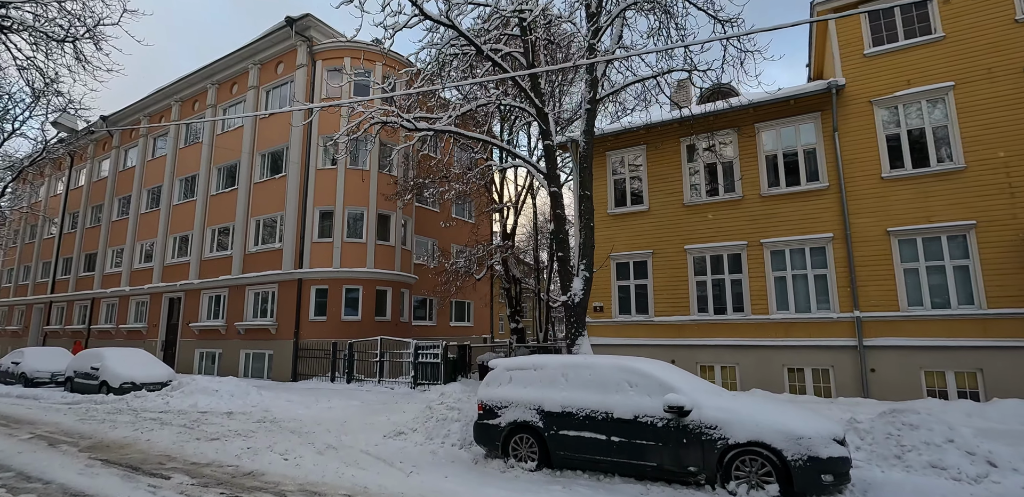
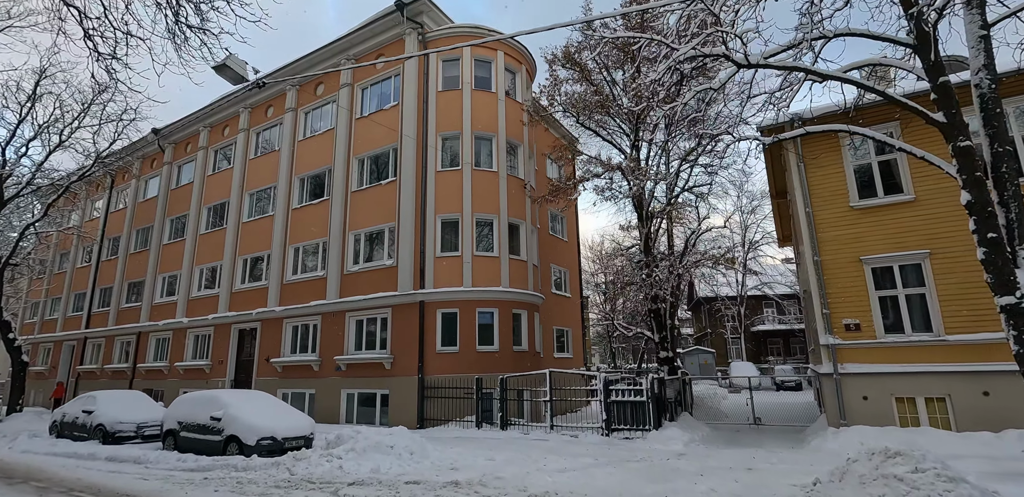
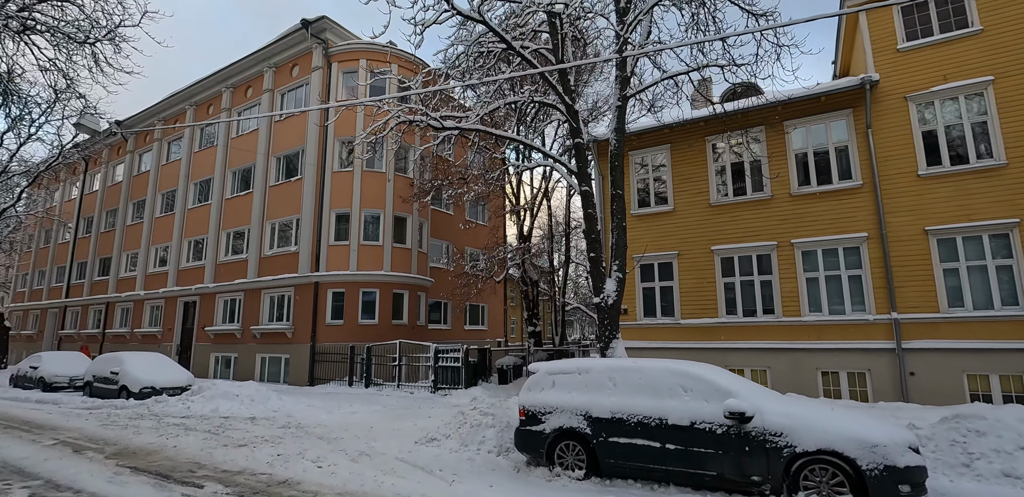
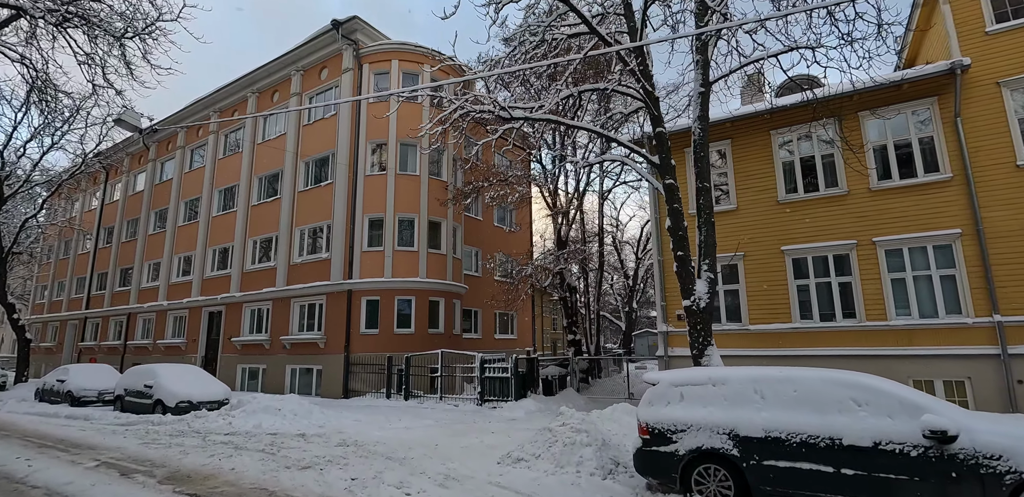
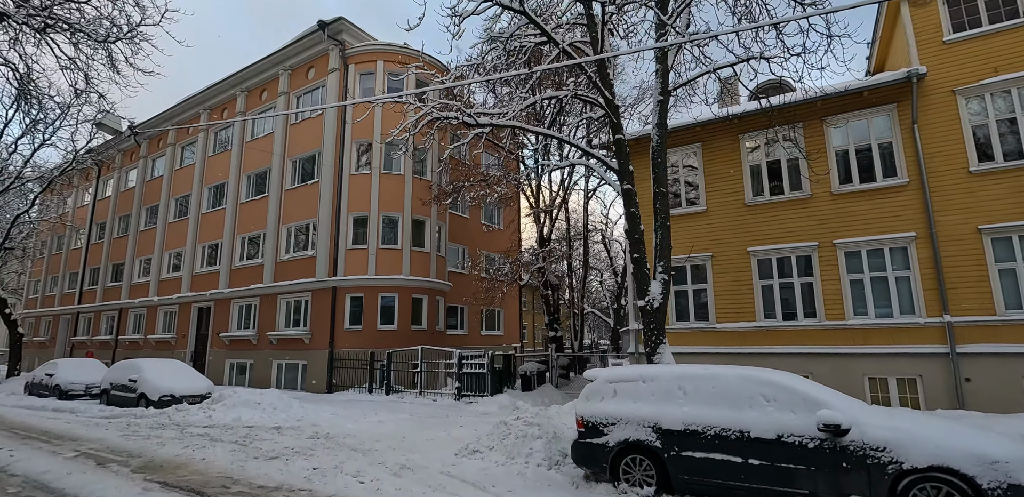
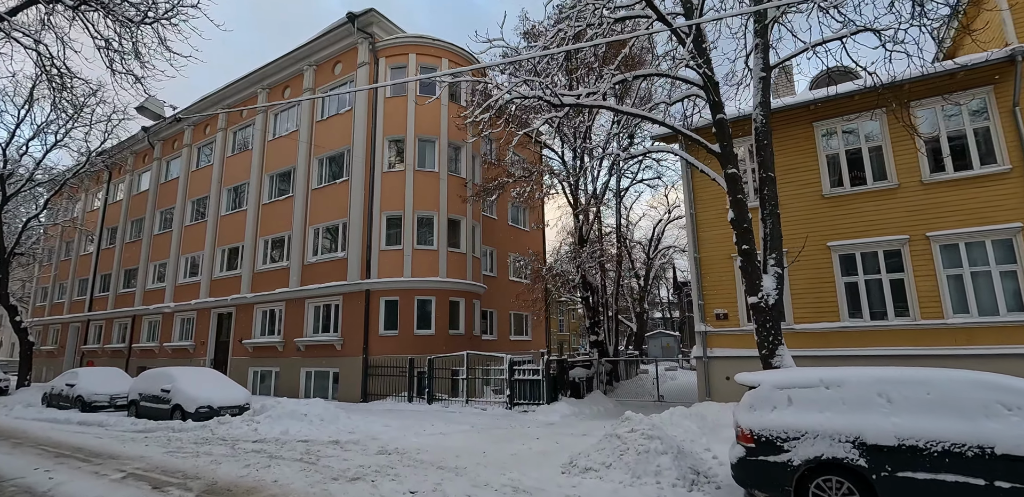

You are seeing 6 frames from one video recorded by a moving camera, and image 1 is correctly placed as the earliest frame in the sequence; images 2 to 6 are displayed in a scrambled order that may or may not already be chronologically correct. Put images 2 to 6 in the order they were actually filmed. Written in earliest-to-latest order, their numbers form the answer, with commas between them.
3, 5, 4, 6, 2
